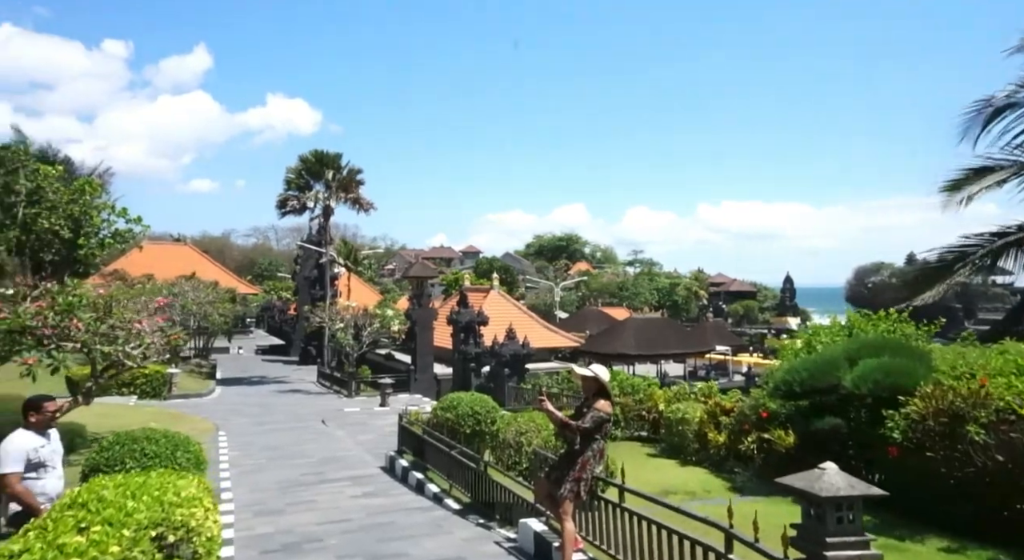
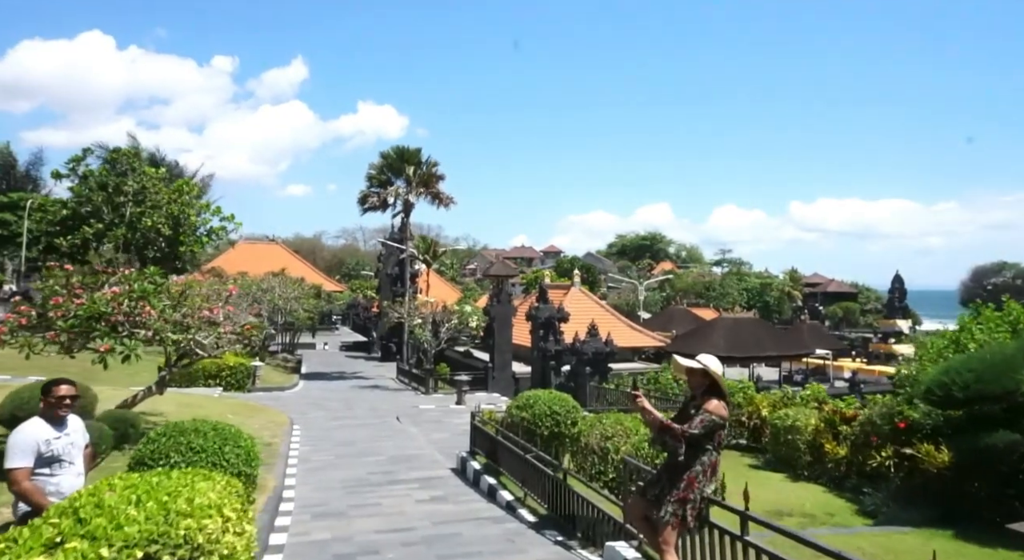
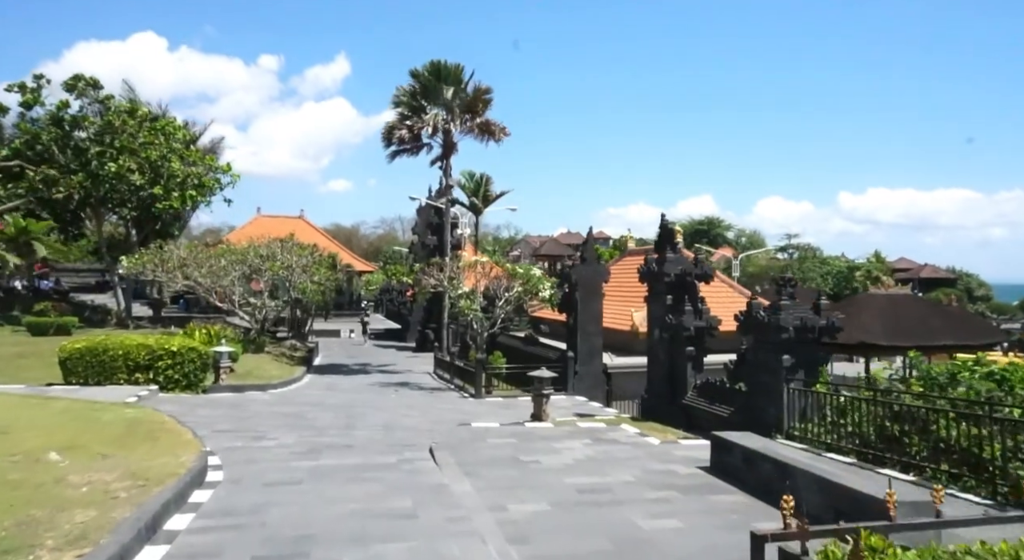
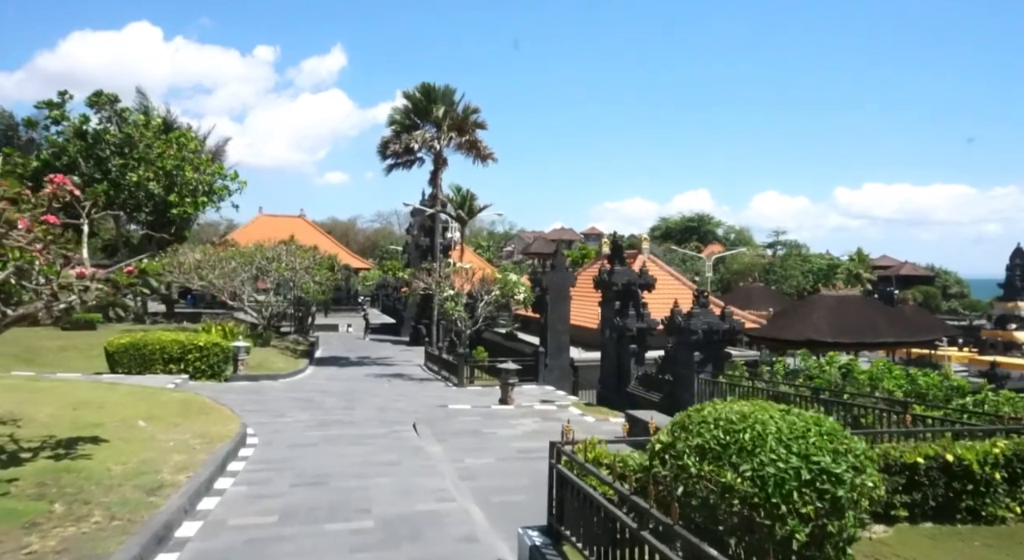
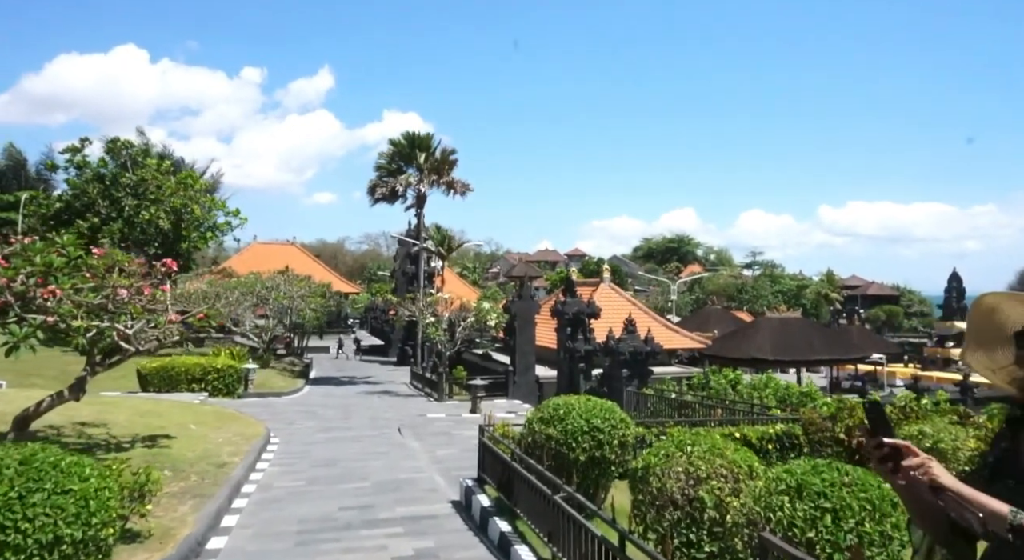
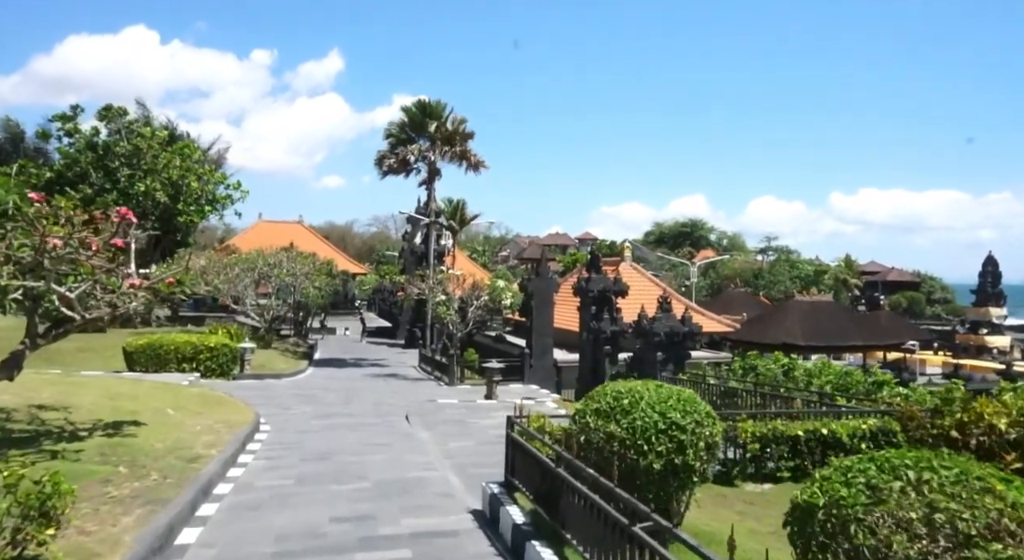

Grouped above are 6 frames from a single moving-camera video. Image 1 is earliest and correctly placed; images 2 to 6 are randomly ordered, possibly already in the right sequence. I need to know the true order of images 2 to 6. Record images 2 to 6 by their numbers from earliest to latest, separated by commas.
2, 5, 6, 4, 3
